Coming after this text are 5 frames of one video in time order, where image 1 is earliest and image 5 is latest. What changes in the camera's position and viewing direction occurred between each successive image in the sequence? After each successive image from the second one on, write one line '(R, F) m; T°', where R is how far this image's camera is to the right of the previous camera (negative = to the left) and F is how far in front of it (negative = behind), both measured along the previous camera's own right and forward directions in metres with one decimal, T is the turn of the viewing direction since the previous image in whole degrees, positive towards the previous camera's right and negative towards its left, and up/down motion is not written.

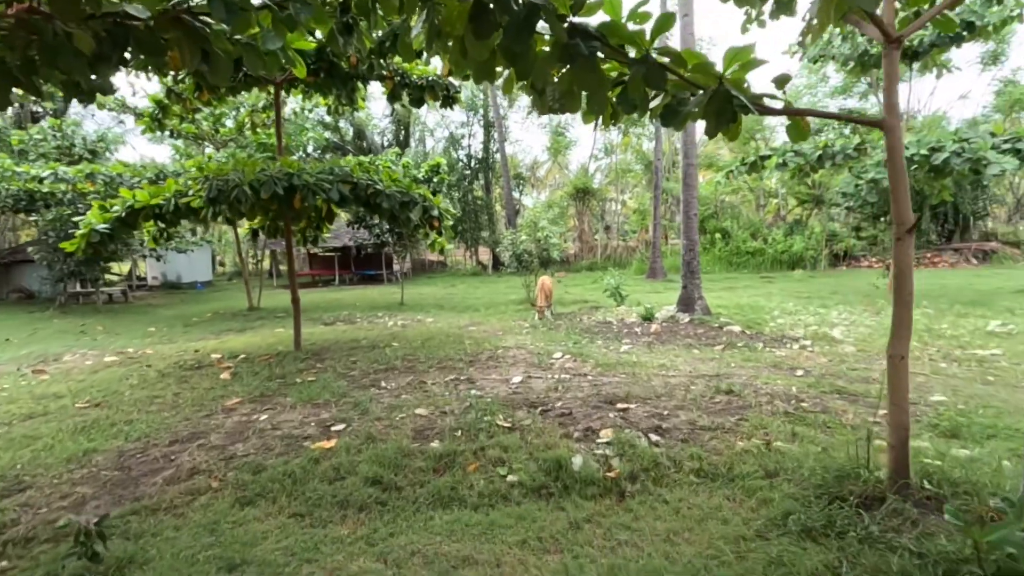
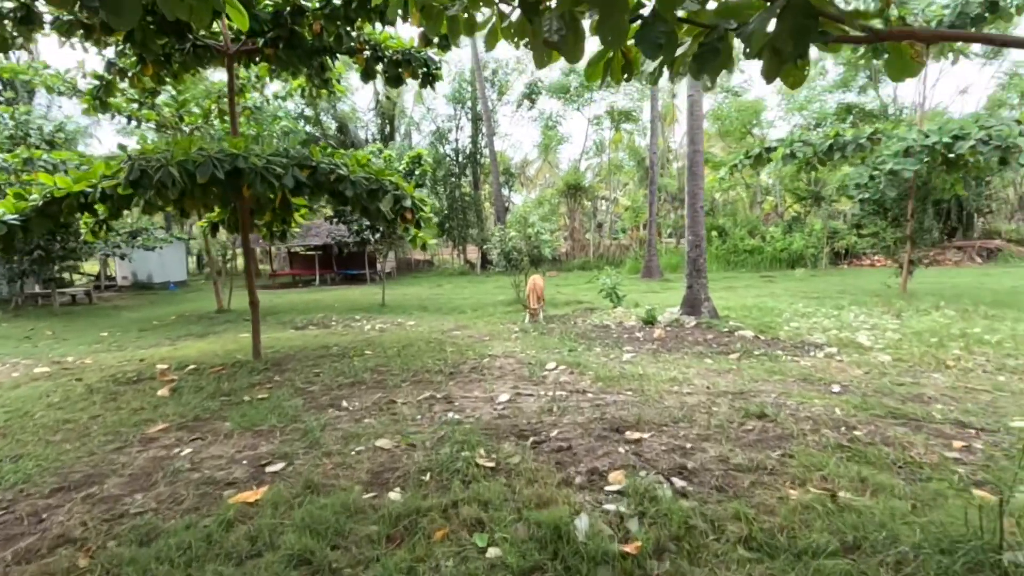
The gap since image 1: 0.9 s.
(0.0, +0.7) m; +1°
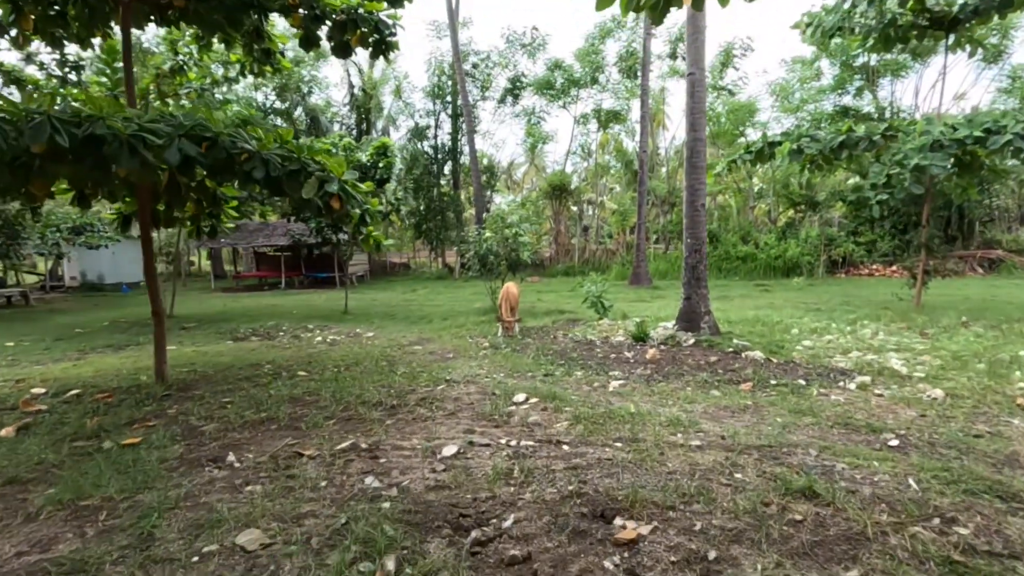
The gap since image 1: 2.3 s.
(+0.2, +1.0) m; +1°
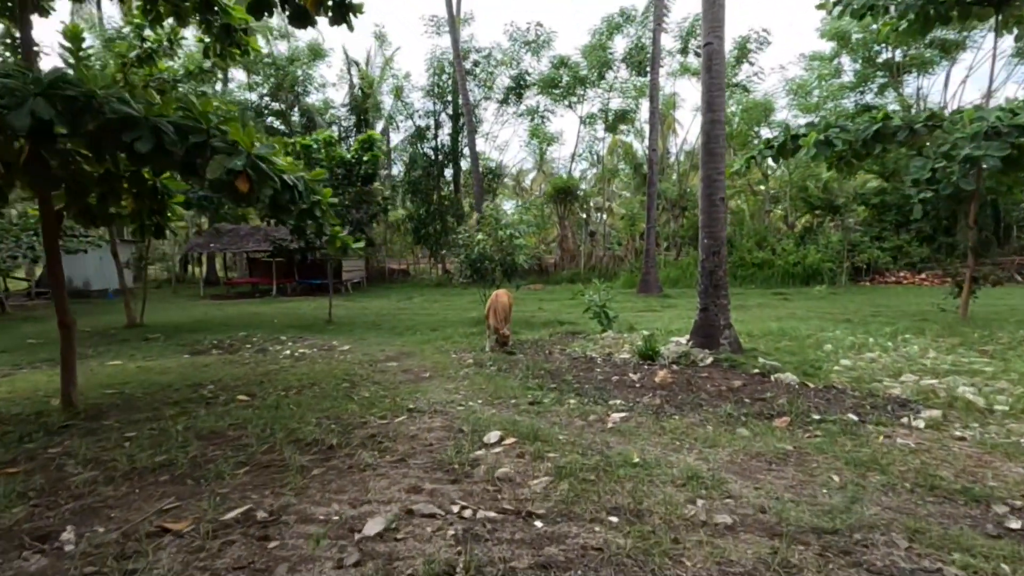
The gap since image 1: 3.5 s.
(+0.2, +0.9) m; -1°
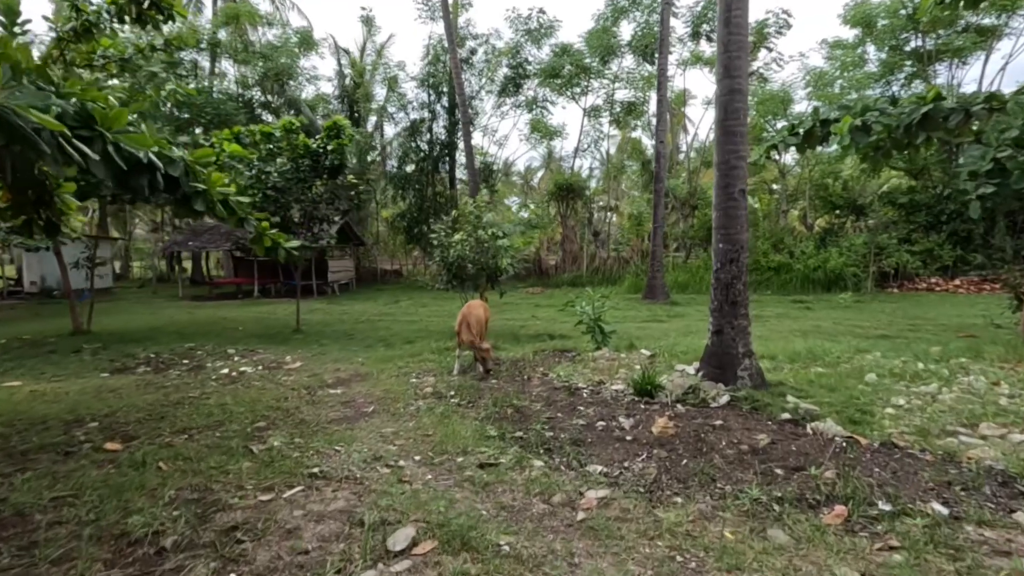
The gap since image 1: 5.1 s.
(+0.3, +1.1) m; -1°
